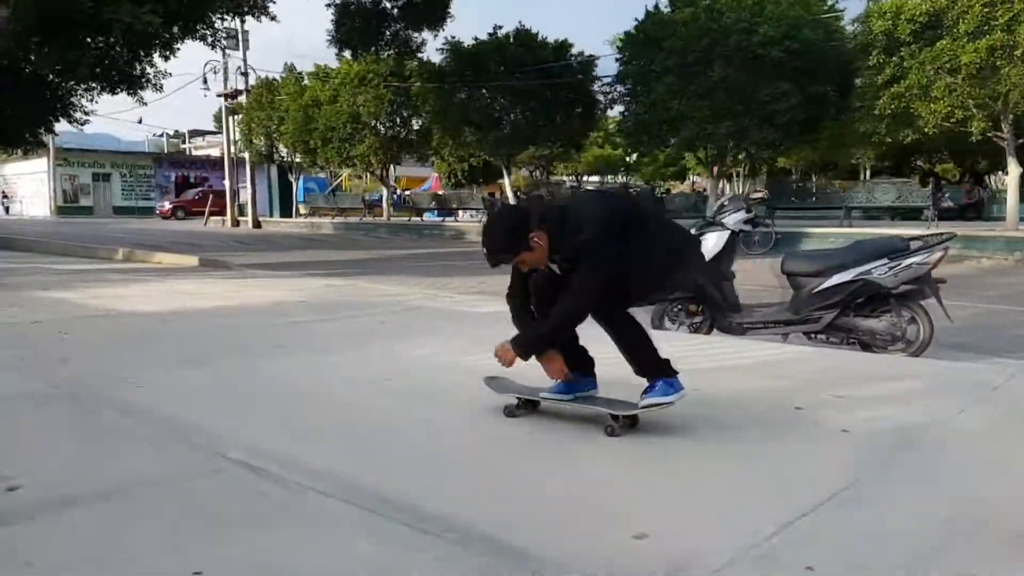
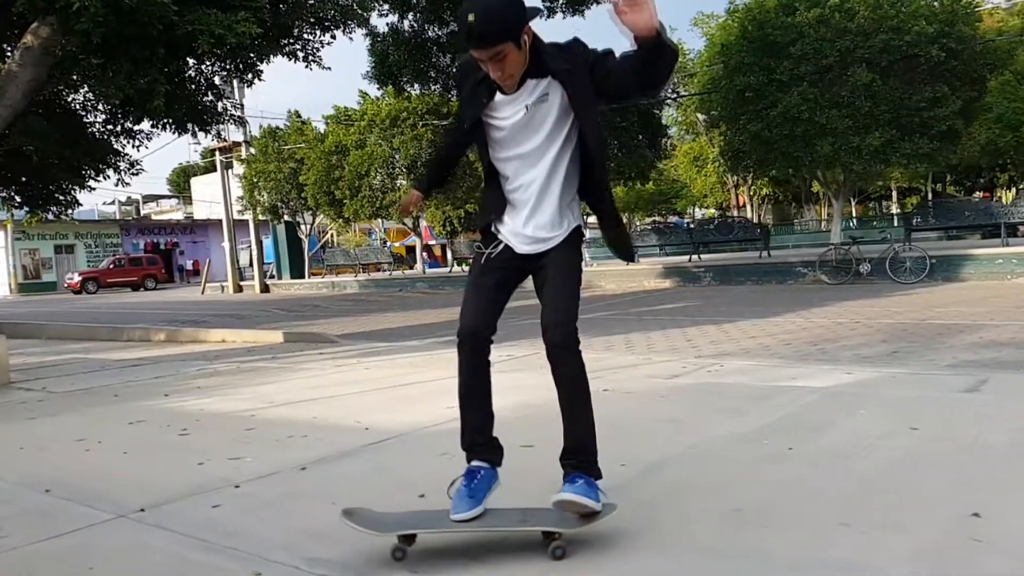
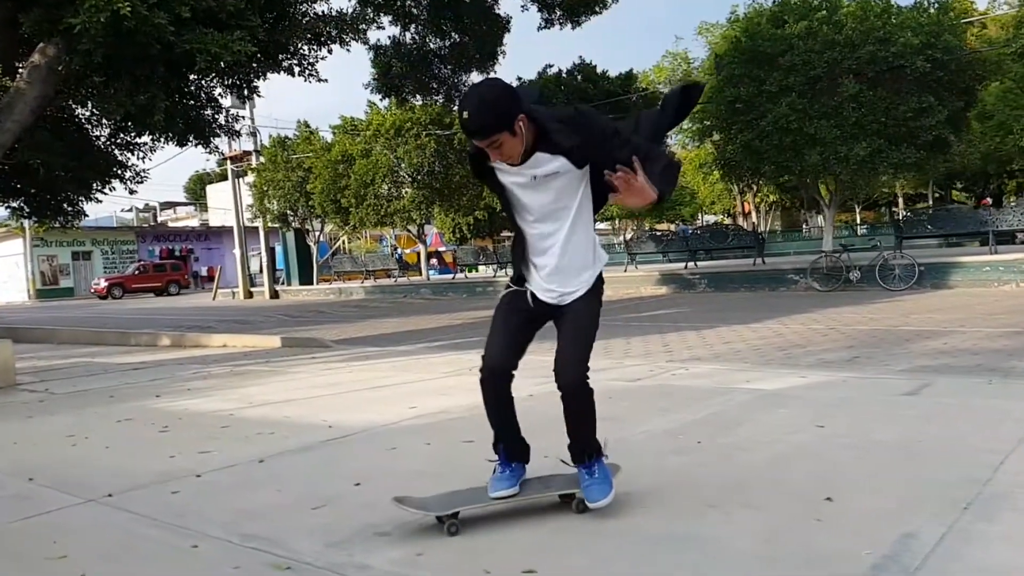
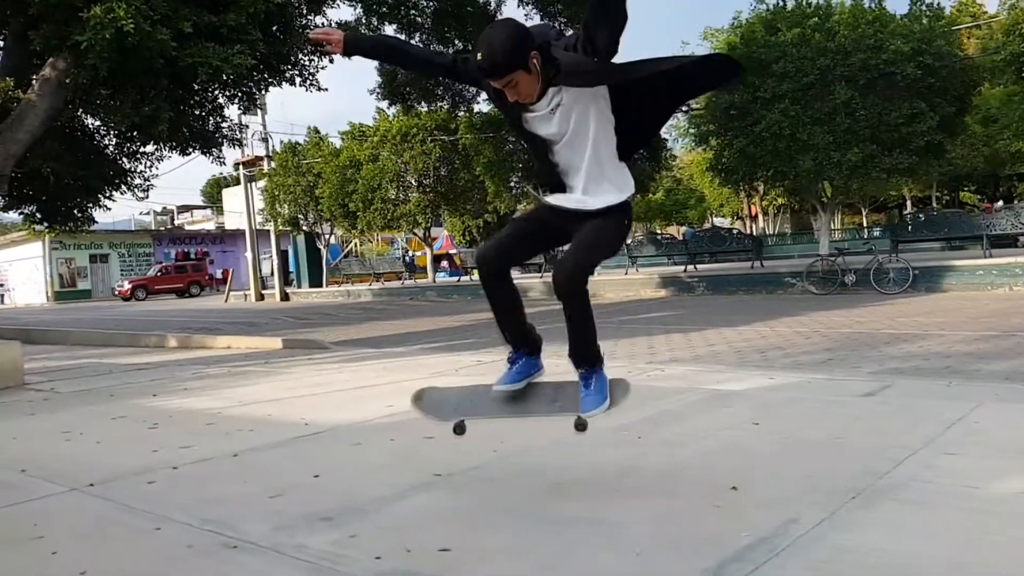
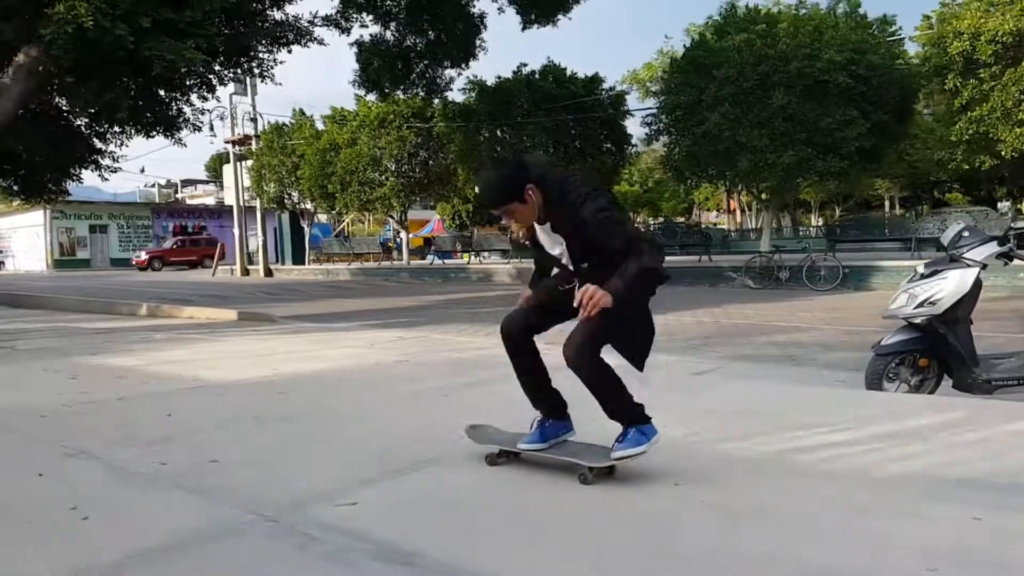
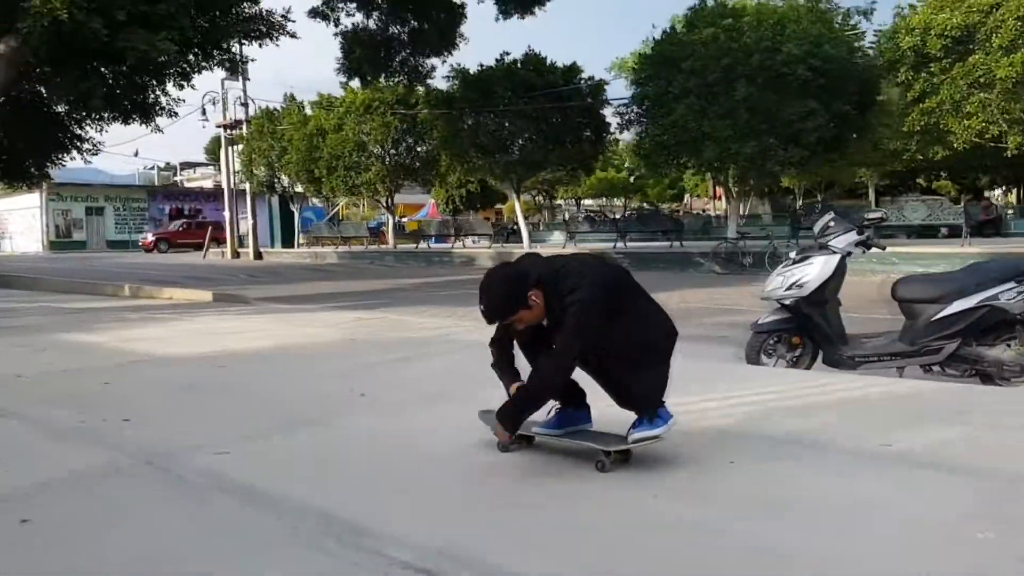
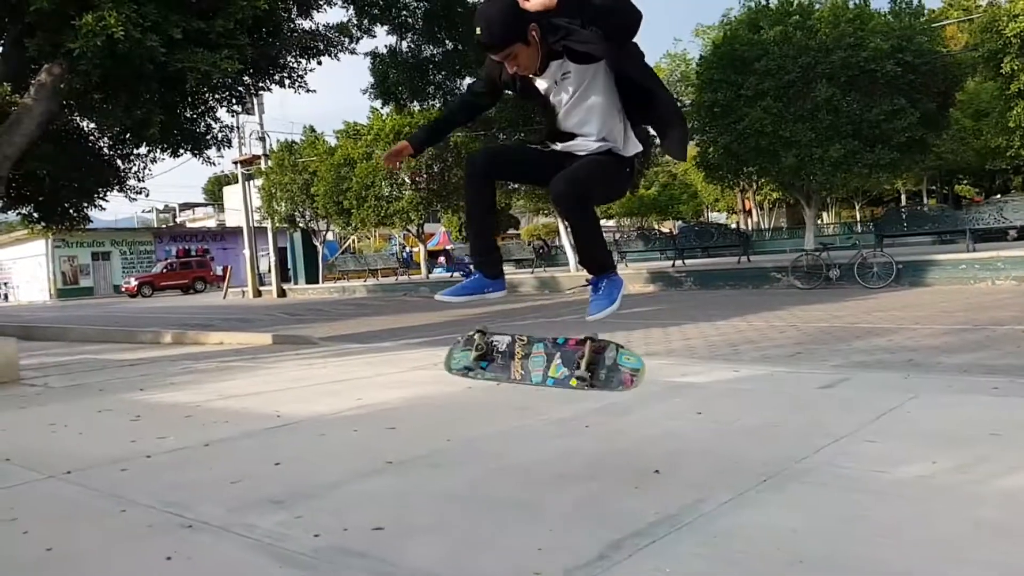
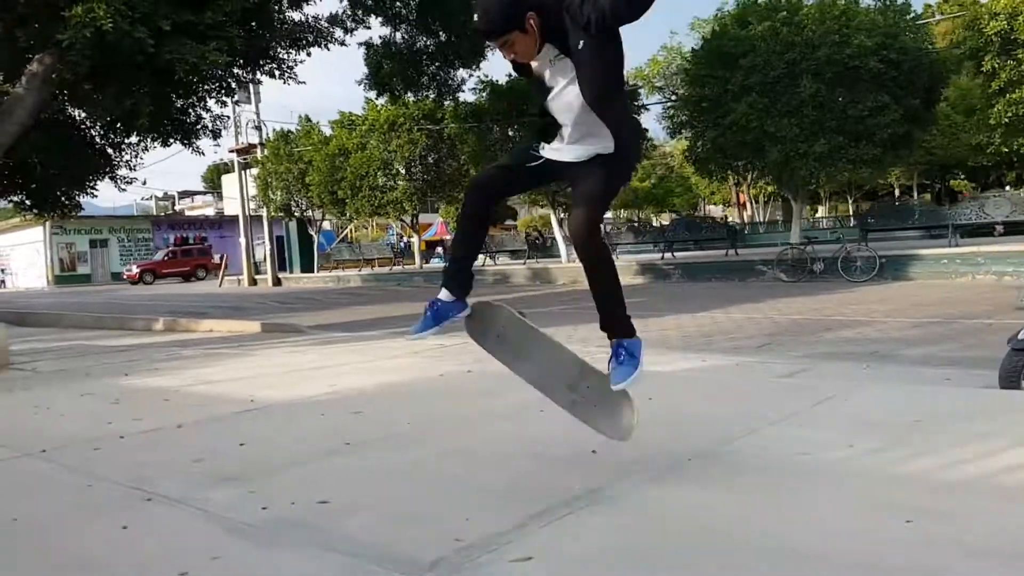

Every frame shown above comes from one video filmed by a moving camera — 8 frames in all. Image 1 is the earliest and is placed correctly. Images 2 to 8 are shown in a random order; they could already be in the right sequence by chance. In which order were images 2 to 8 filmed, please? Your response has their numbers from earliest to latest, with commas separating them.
6, 5, 8, 7, 4, 3, 2
